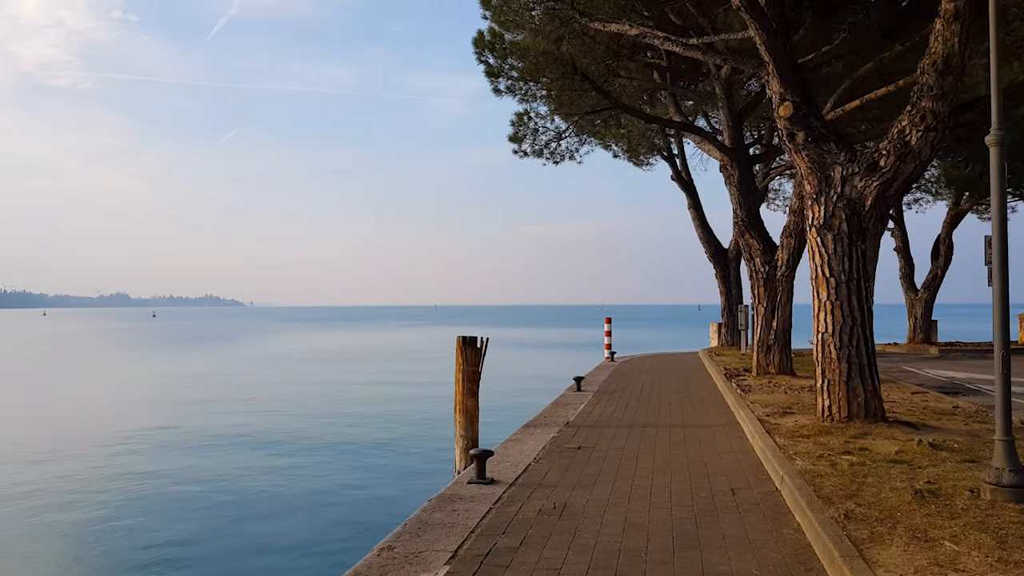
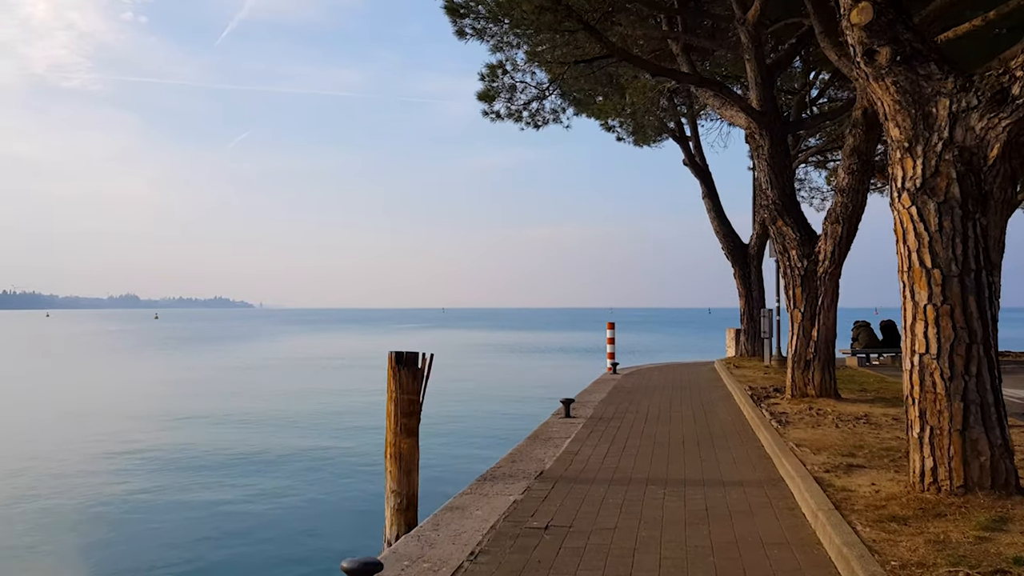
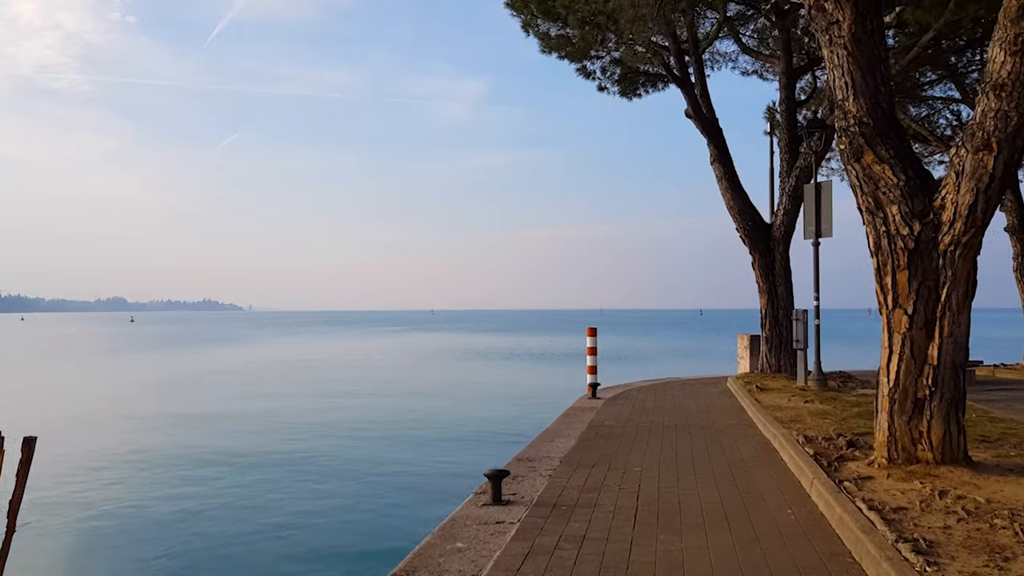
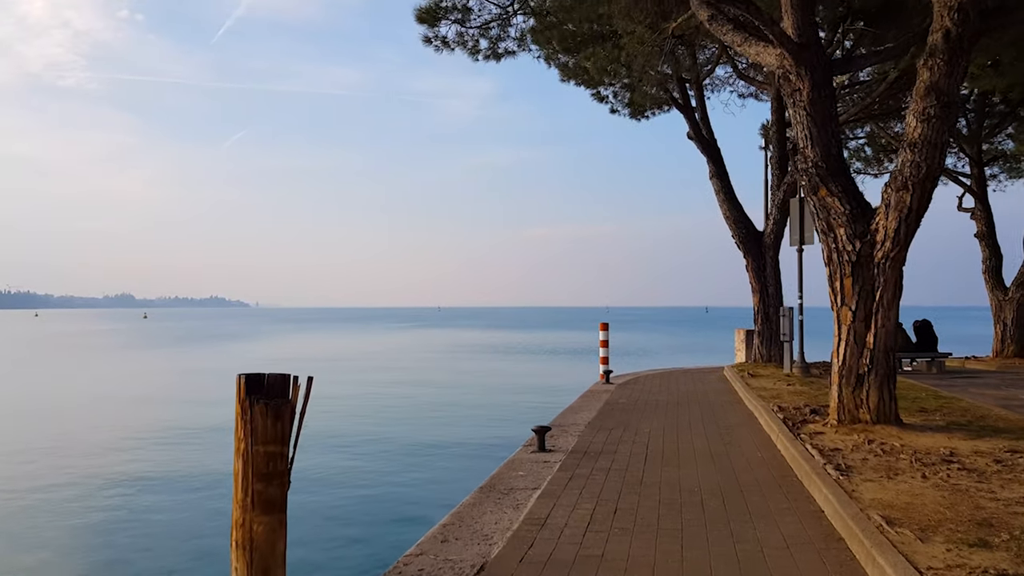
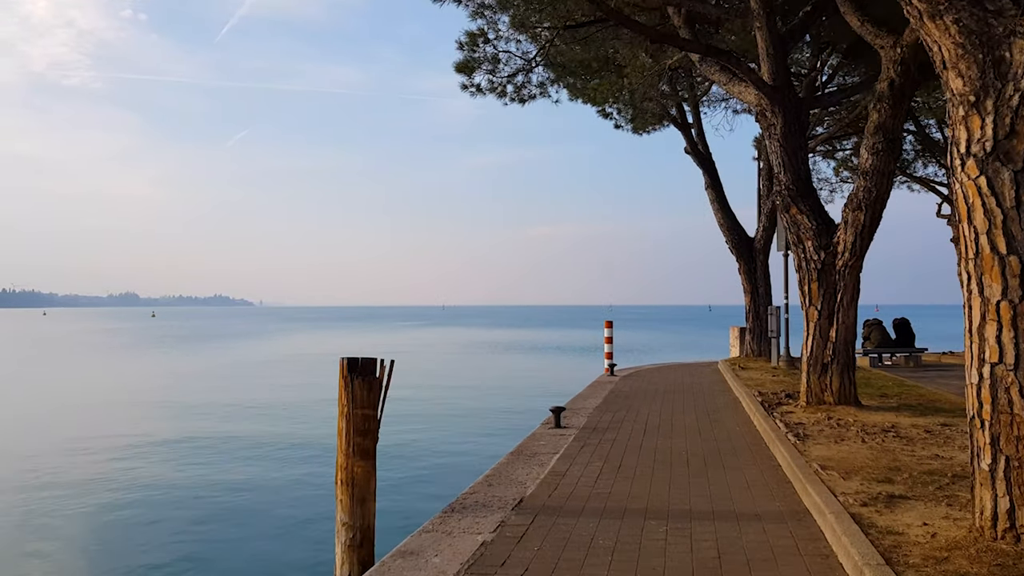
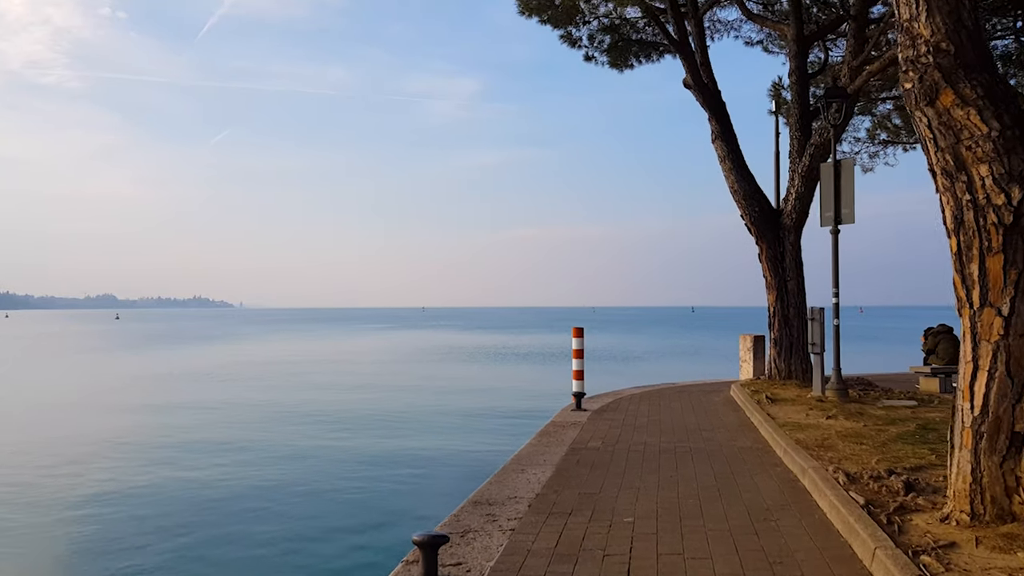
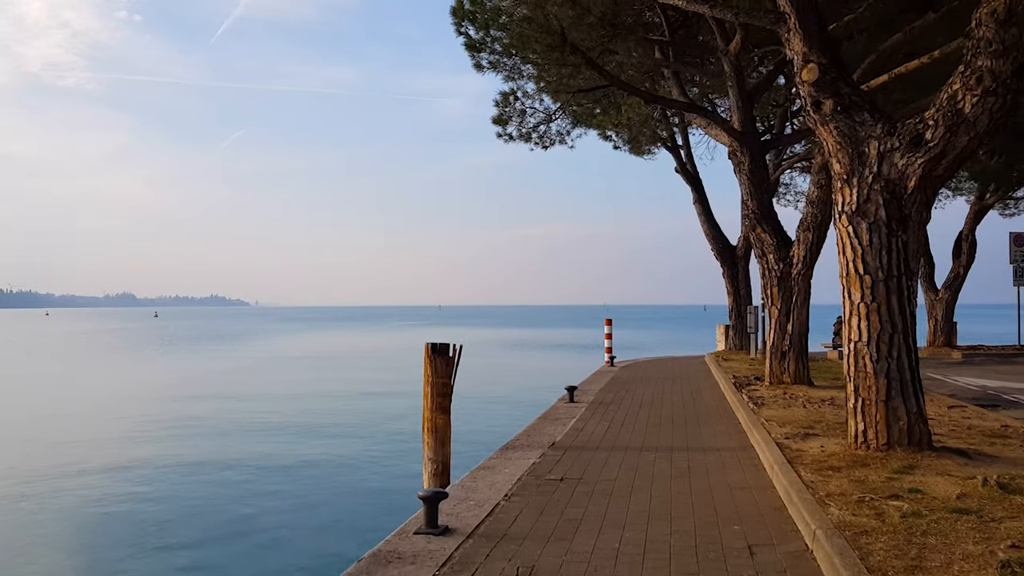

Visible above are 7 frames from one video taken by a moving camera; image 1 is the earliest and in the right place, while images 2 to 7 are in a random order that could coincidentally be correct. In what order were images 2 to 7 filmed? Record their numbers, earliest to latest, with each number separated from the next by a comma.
7, 2, 5, 4, 3, 6
